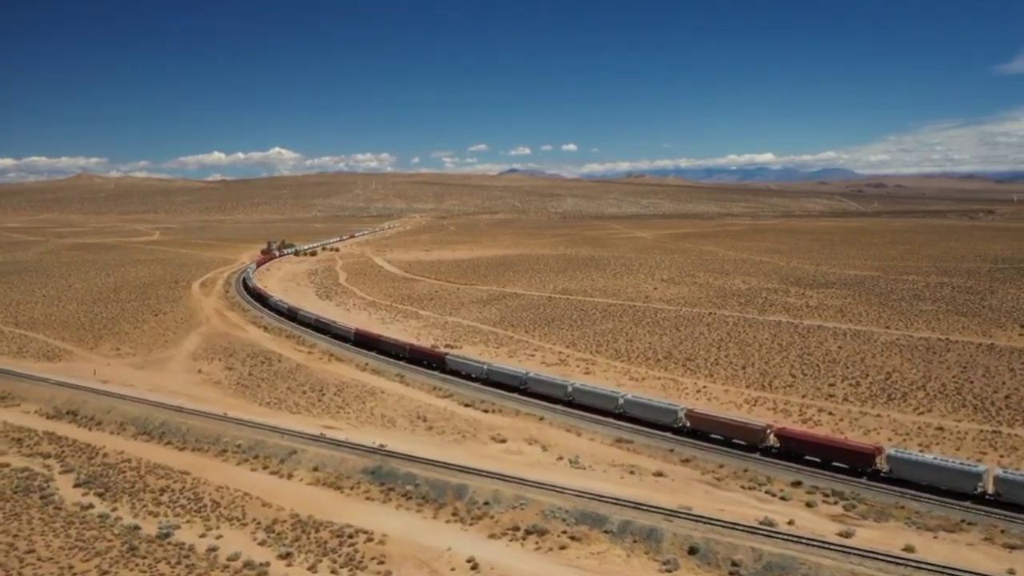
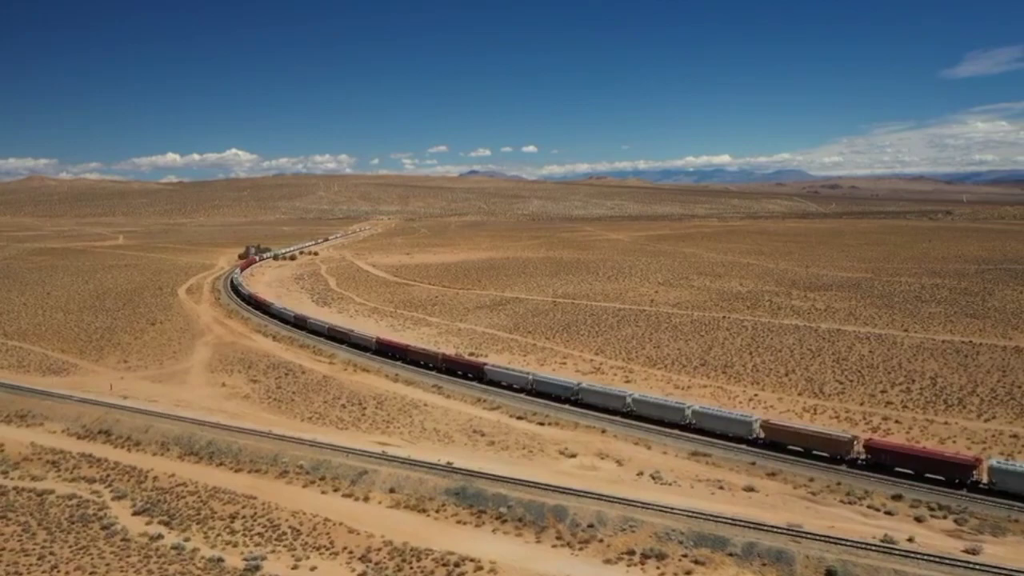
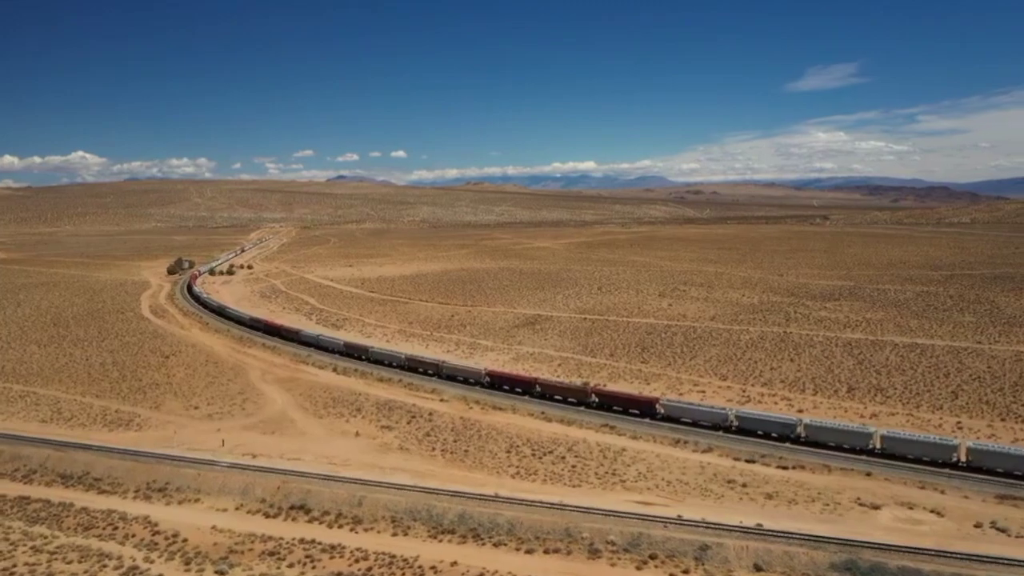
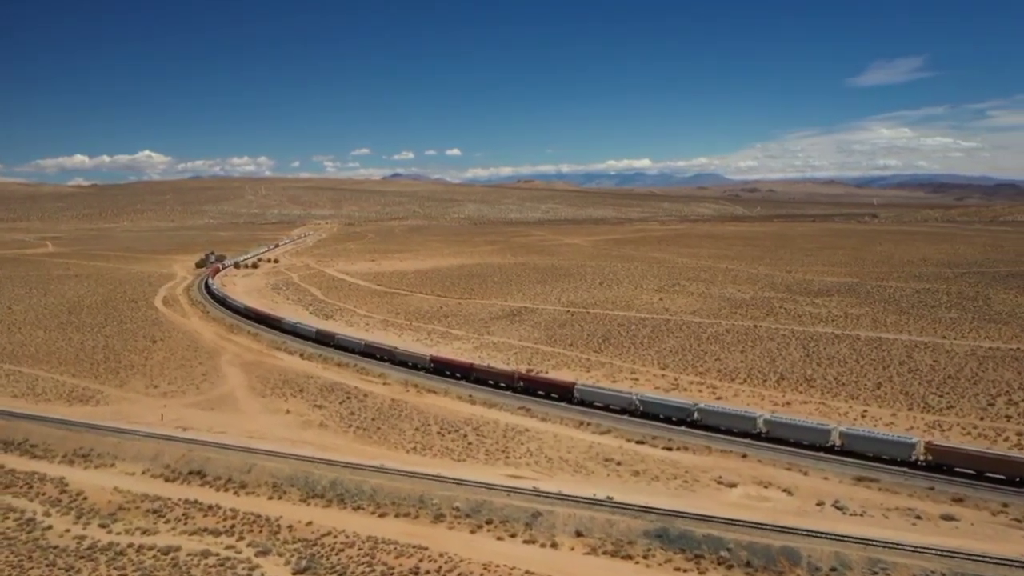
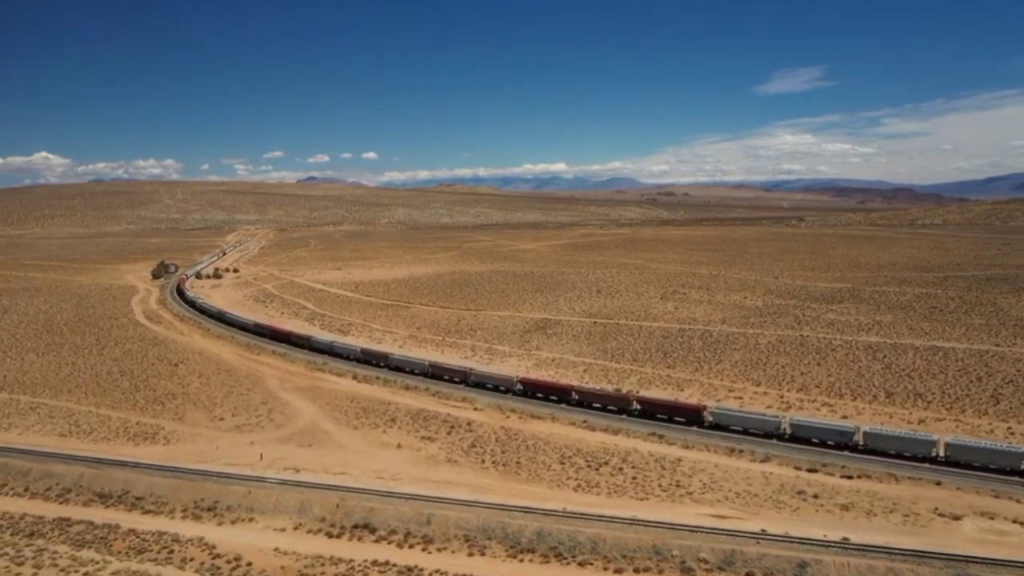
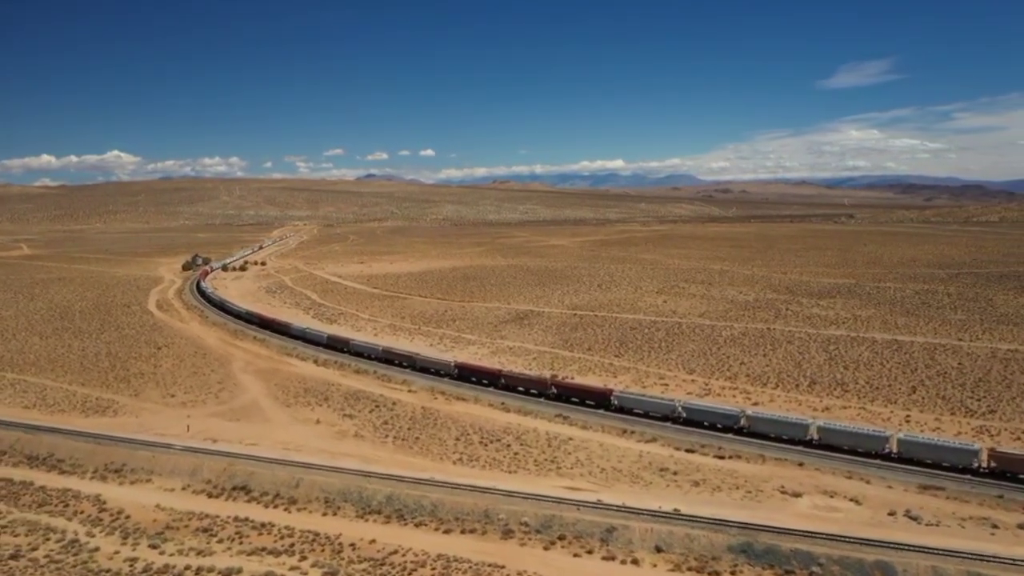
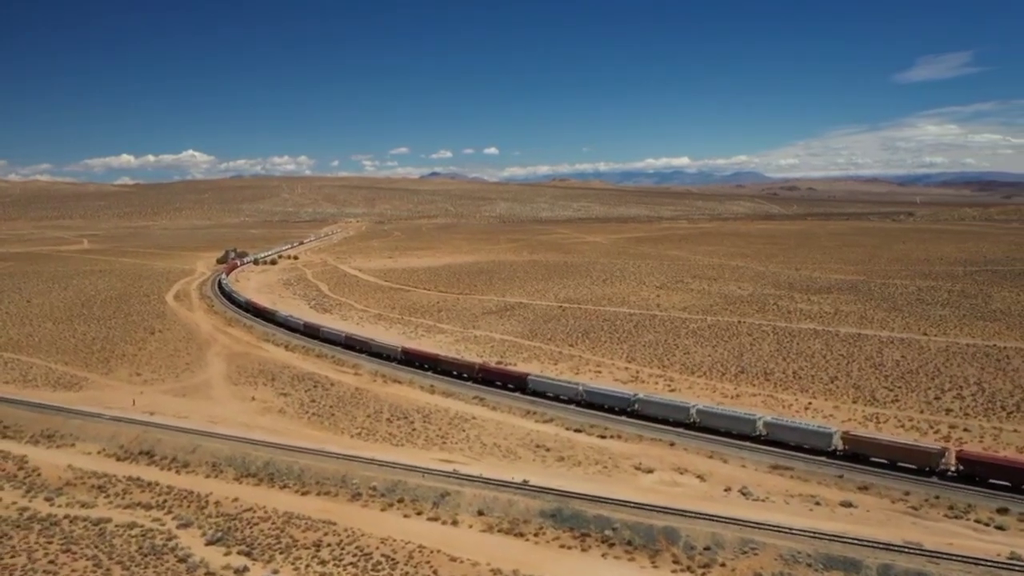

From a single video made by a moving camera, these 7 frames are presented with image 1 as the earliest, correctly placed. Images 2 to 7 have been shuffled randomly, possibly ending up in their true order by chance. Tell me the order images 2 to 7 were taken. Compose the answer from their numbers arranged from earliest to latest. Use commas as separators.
2, 7, 4, 6, 3, 5
